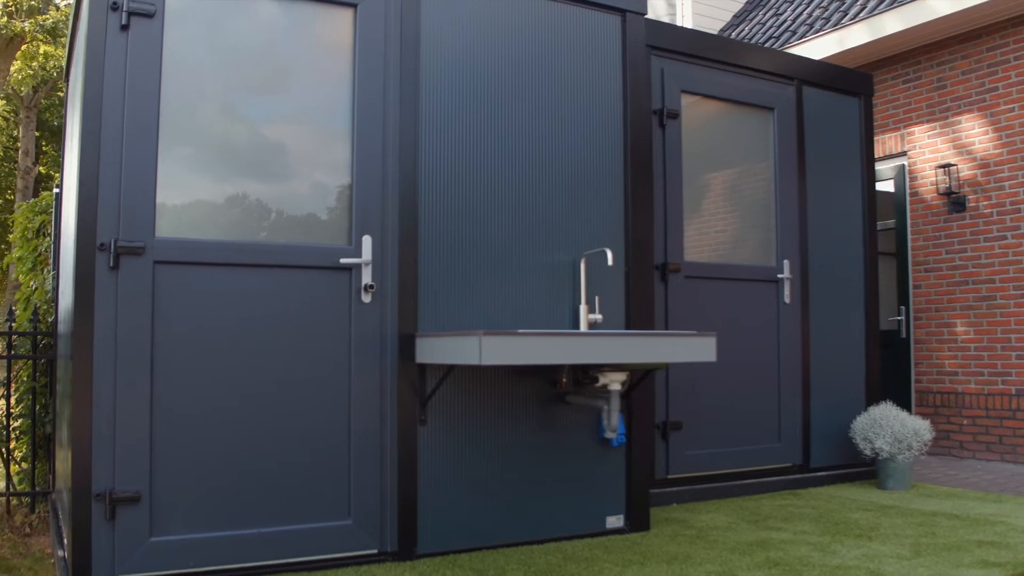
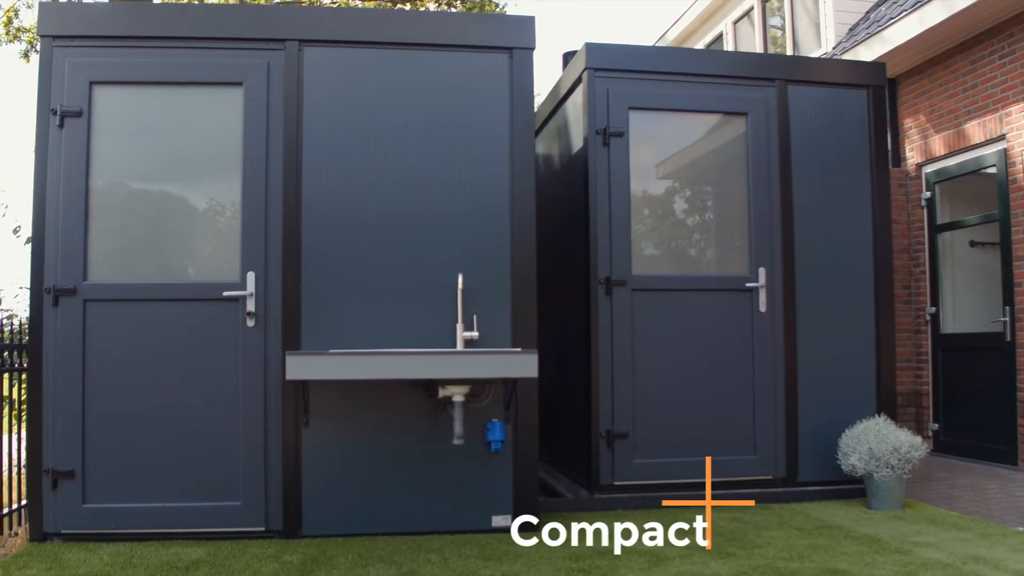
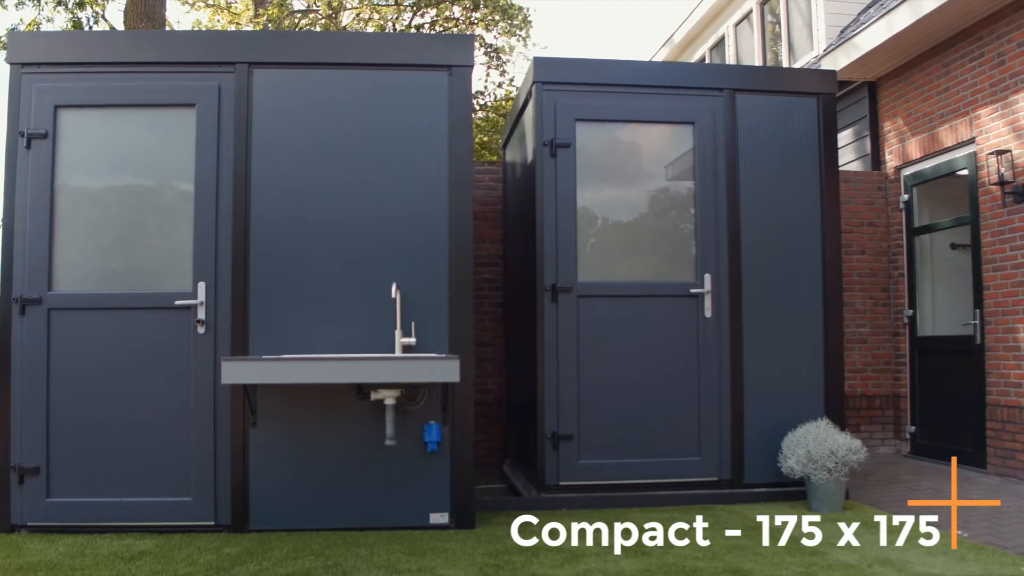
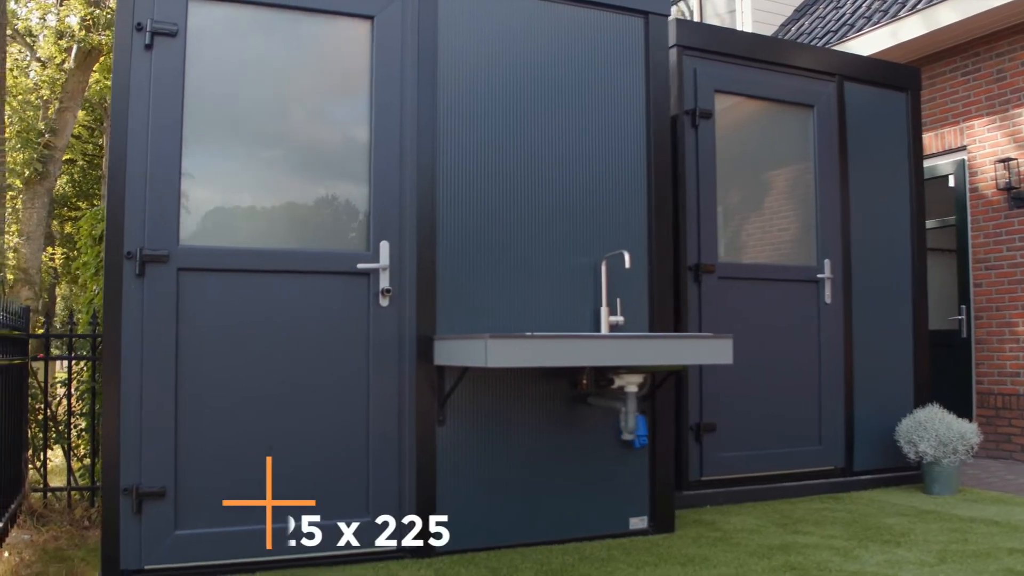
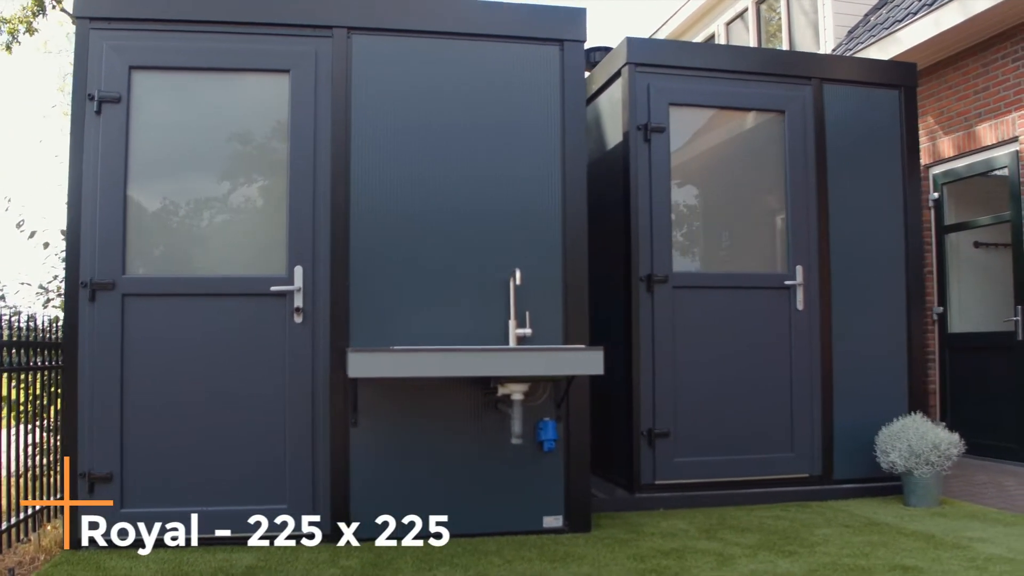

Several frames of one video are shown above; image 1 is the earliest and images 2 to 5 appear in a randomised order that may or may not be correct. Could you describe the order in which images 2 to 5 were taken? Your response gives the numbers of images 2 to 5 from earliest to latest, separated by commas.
4, 5, 2, 3
